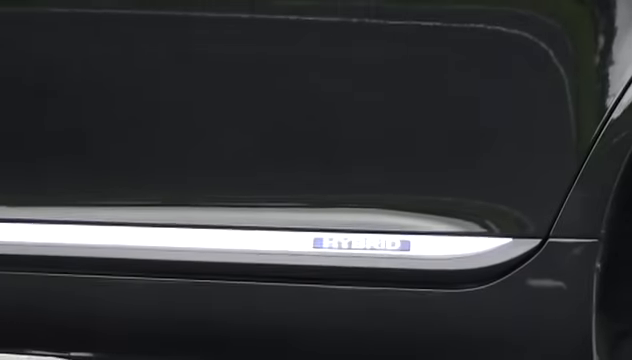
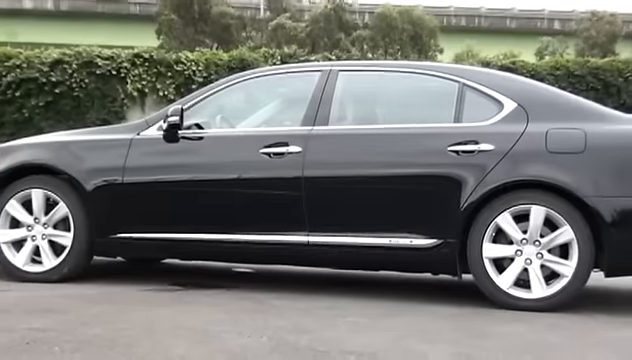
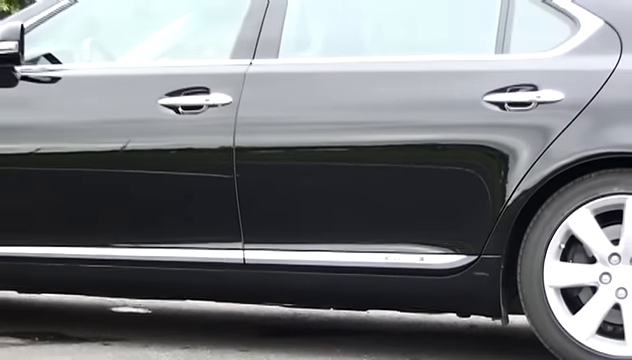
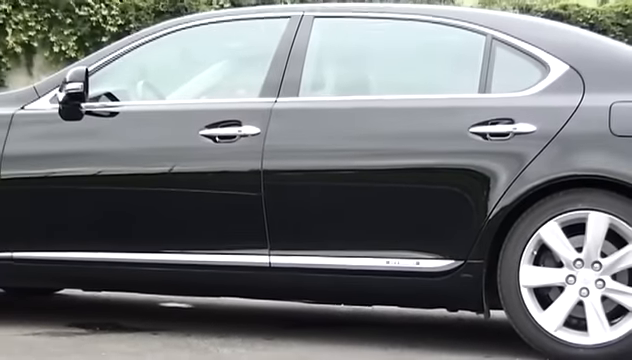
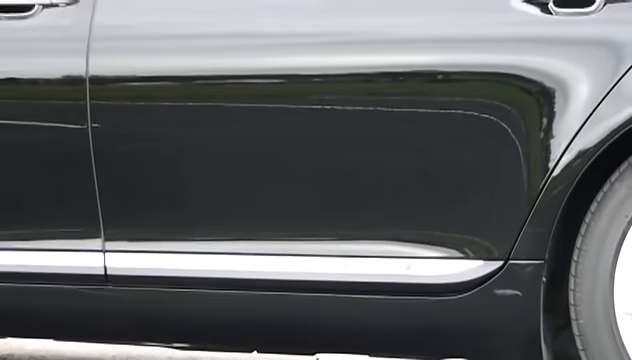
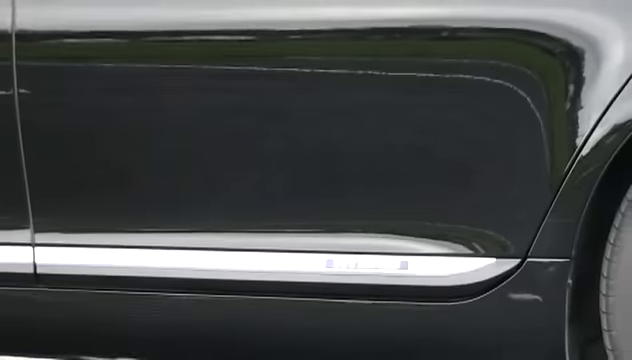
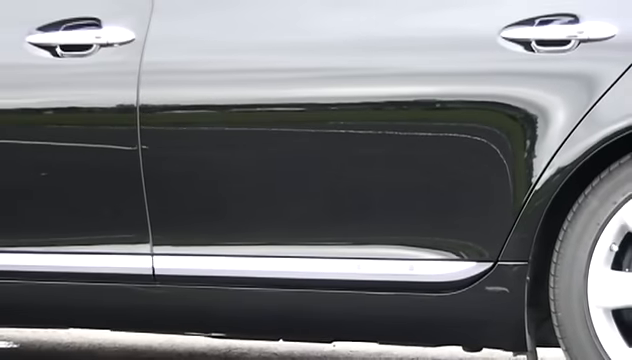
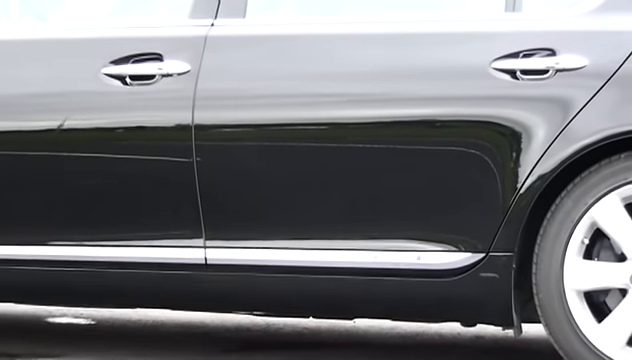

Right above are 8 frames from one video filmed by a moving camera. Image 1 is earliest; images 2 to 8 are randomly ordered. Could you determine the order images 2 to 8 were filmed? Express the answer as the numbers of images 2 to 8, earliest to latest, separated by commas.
6, 5, 7, 8, 3, 4, 2
